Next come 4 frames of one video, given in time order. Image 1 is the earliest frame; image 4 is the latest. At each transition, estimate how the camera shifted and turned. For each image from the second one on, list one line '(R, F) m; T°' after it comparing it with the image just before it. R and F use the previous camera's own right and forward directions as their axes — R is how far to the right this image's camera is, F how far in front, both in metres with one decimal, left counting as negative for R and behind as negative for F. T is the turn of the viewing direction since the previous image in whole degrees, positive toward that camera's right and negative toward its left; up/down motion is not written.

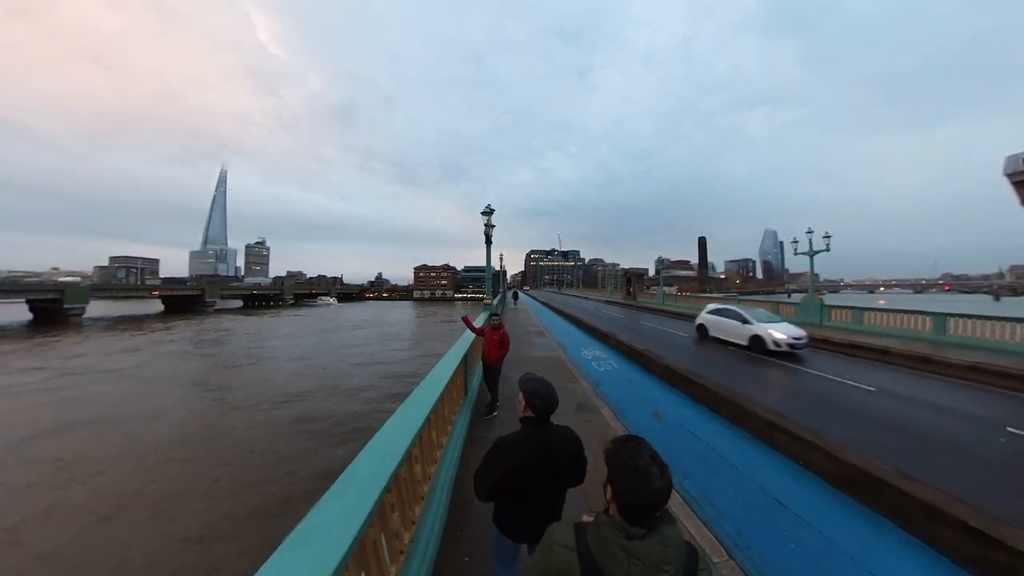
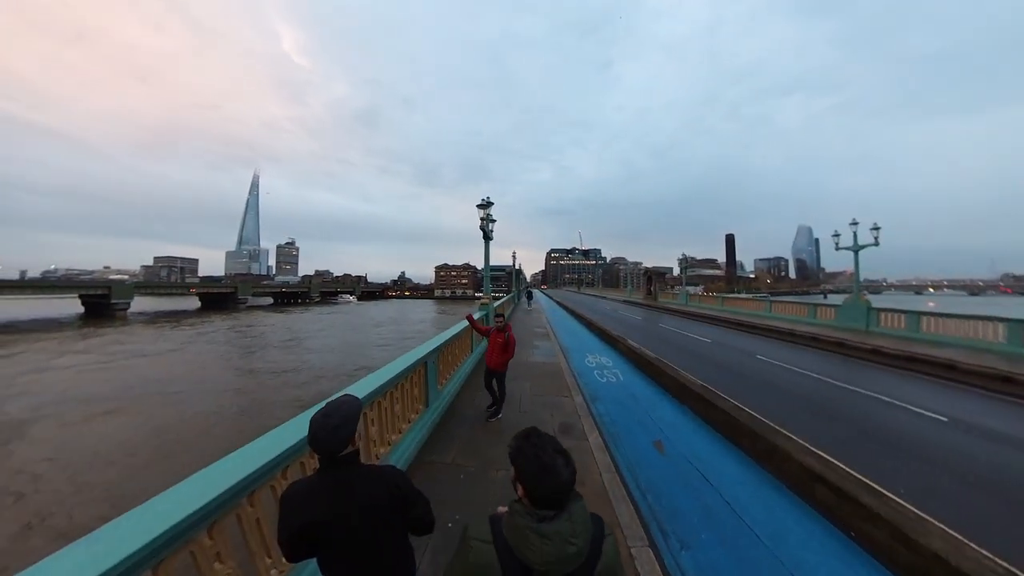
(+0.4, +0.8) m; -3°
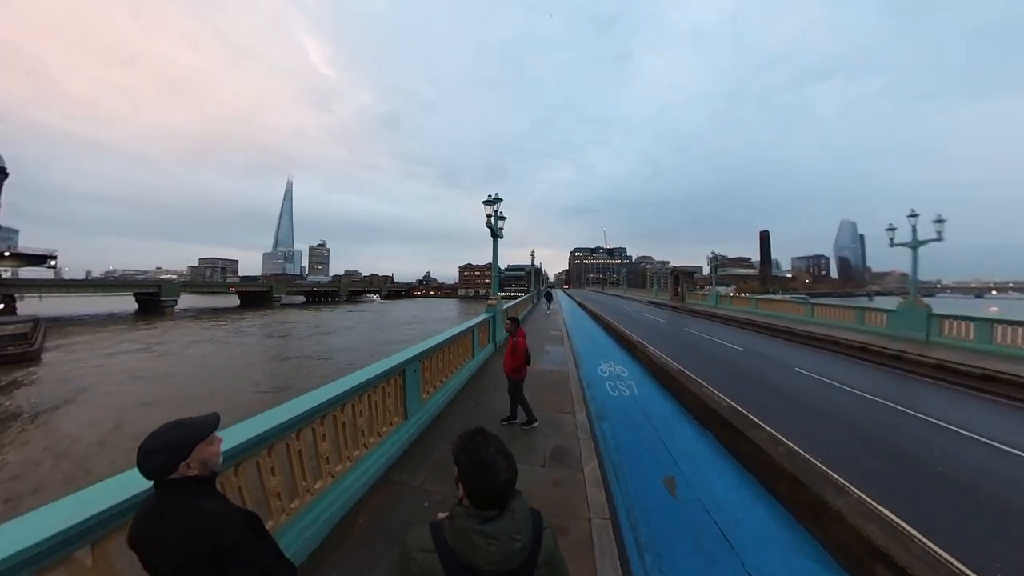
(+0.3, +0.6) m; -3°
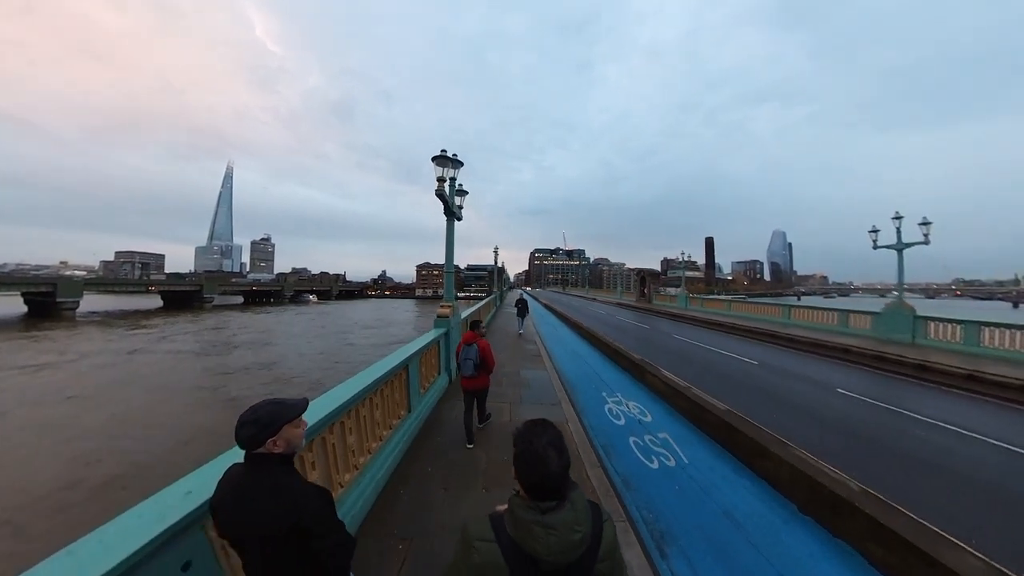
(-0.2, +1.4) m; +6°
